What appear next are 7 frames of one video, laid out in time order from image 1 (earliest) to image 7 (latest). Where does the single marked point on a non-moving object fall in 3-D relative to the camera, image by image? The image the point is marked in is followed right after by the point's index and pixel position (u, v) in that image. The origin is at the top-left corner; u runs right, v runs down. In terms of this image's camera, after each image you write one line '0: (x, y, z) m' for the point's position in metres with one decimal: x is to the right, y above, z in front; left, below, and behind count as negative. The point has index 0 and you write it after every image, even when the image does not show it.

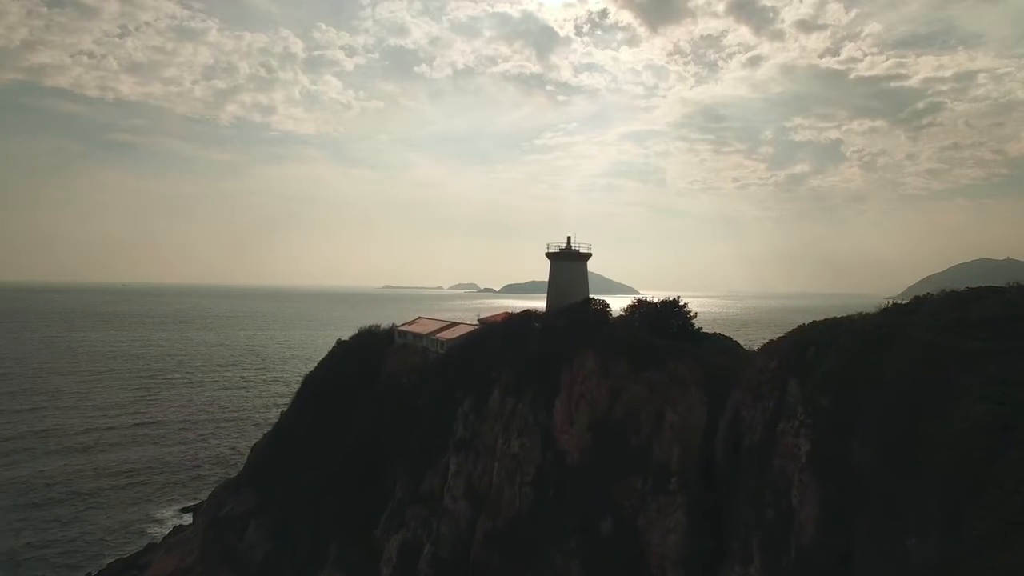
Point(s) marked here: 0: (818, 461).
0: (+8.5, -4.9, +16.4) m
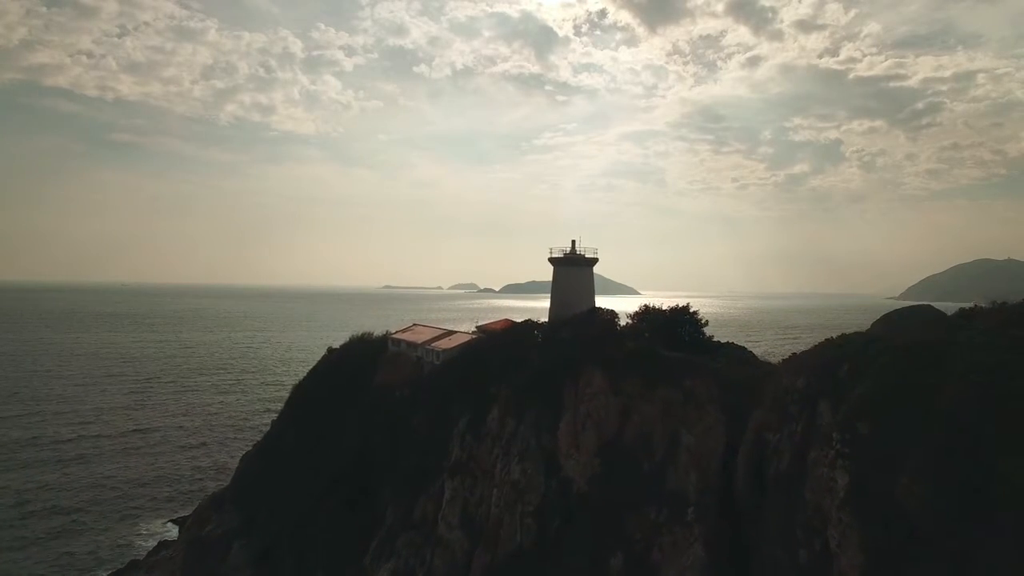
0: (+8.5, -5.2, +14.5) m
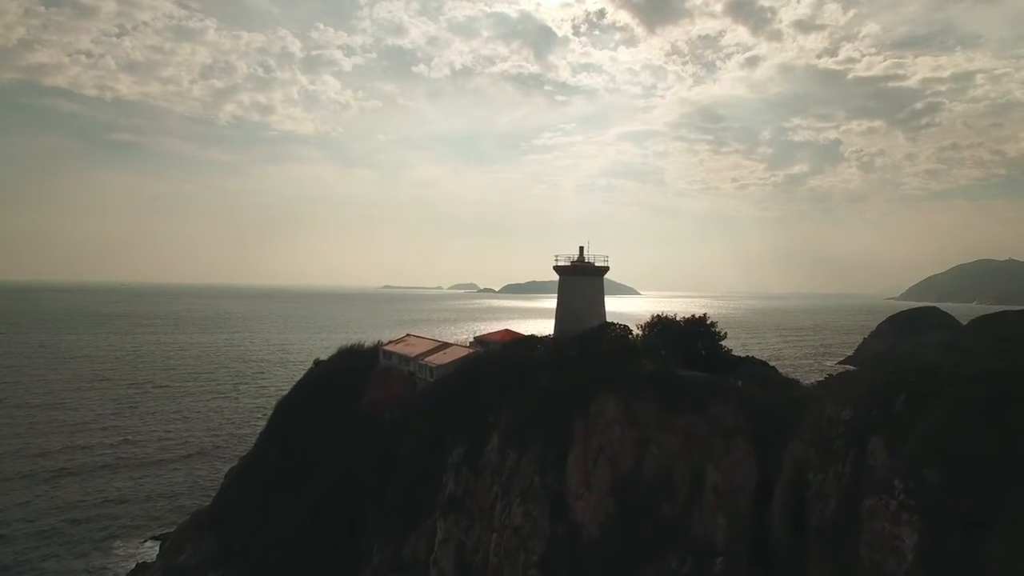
0: (+9.0, -5.7, +12.7) m
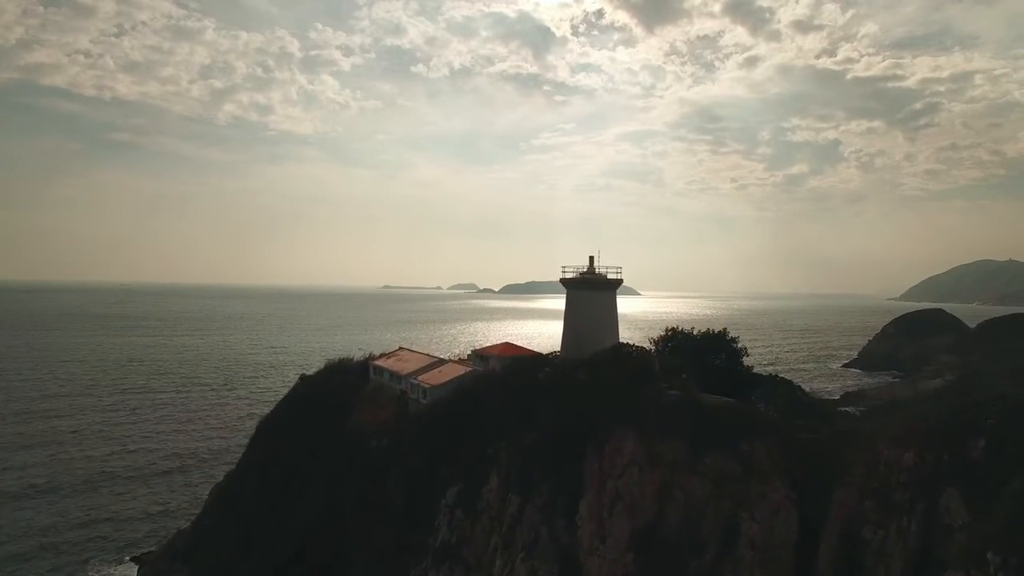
0: (+10.4, -6.1, +11.8) m
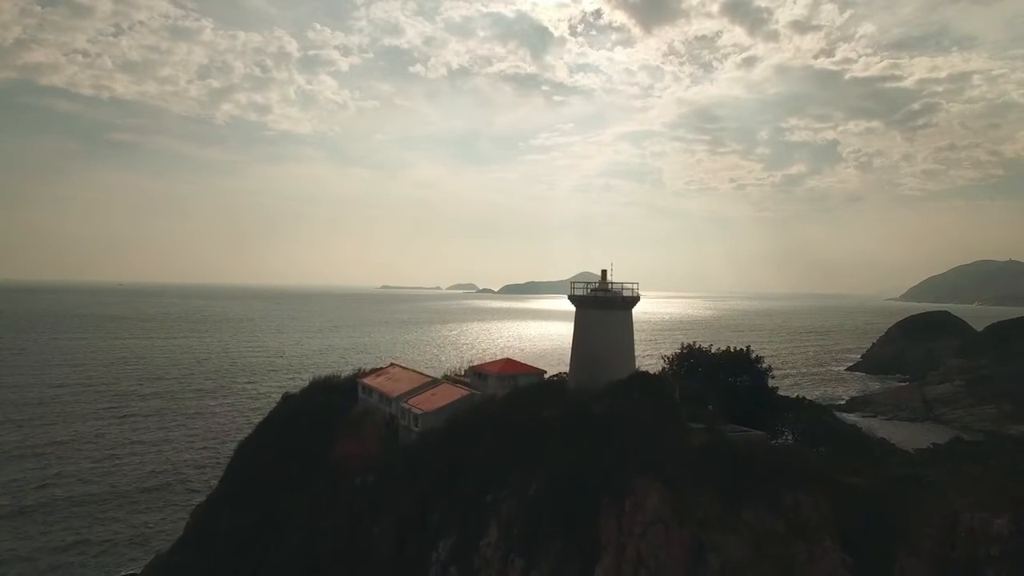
0: (+12.4, -5.9, +12.2) m
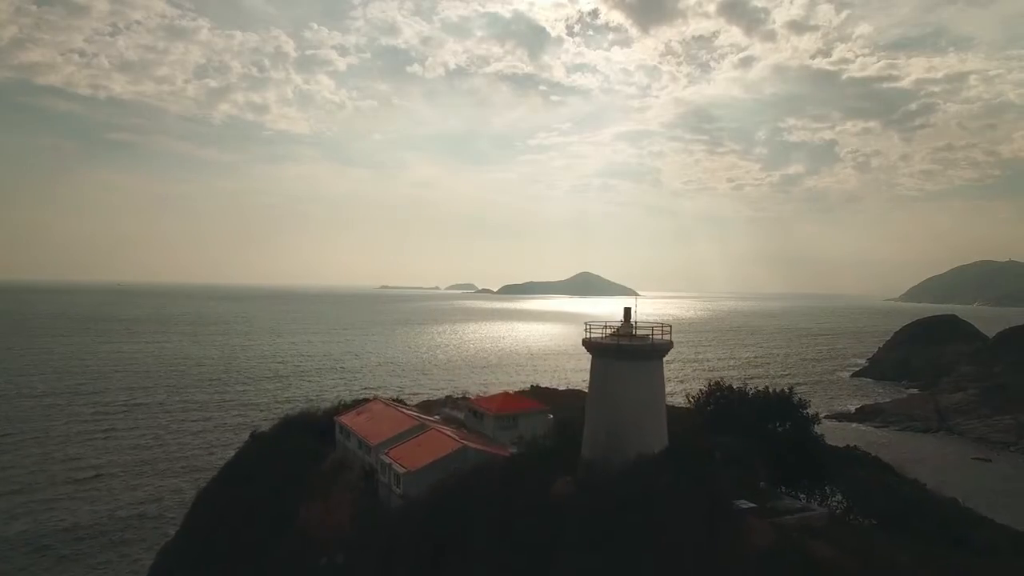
0: (+12.5, -7.3, +7.1) m
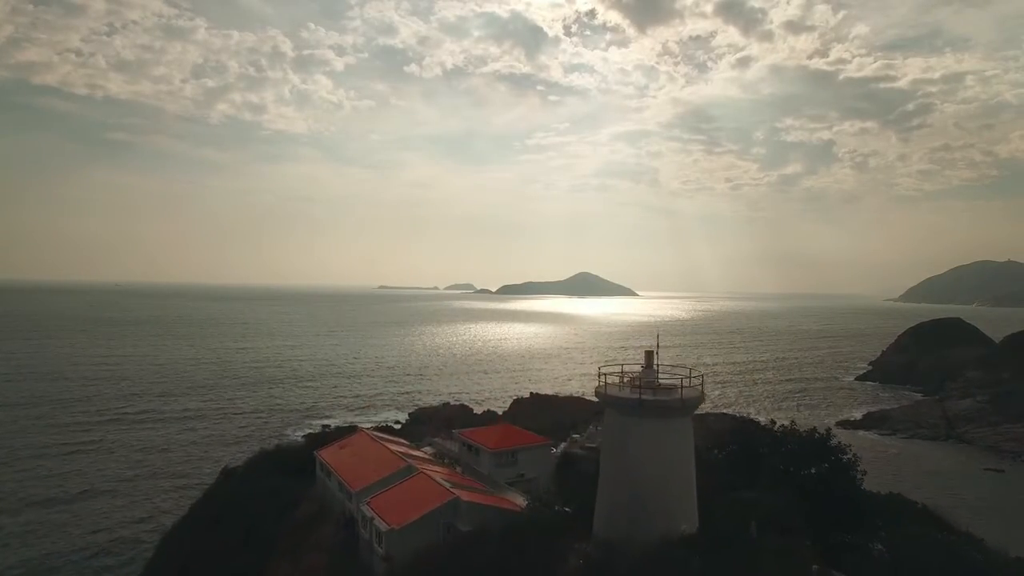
0: (+12.5, -8.4, +3.7) m
